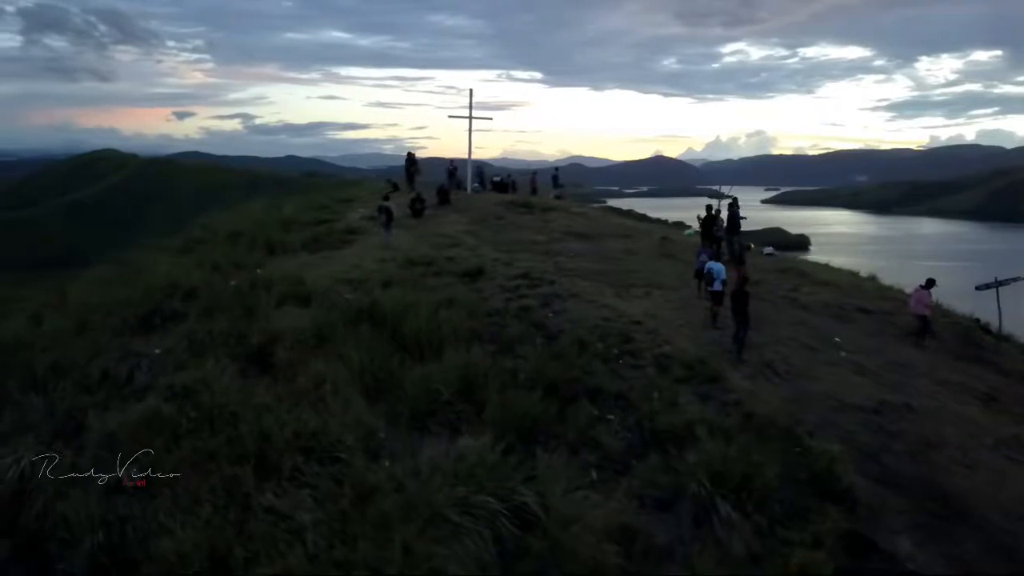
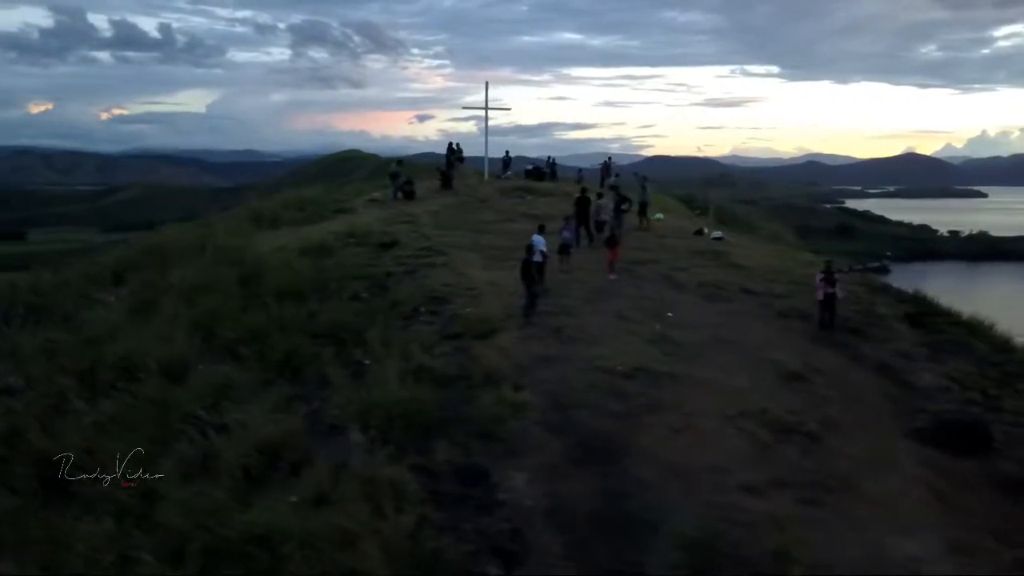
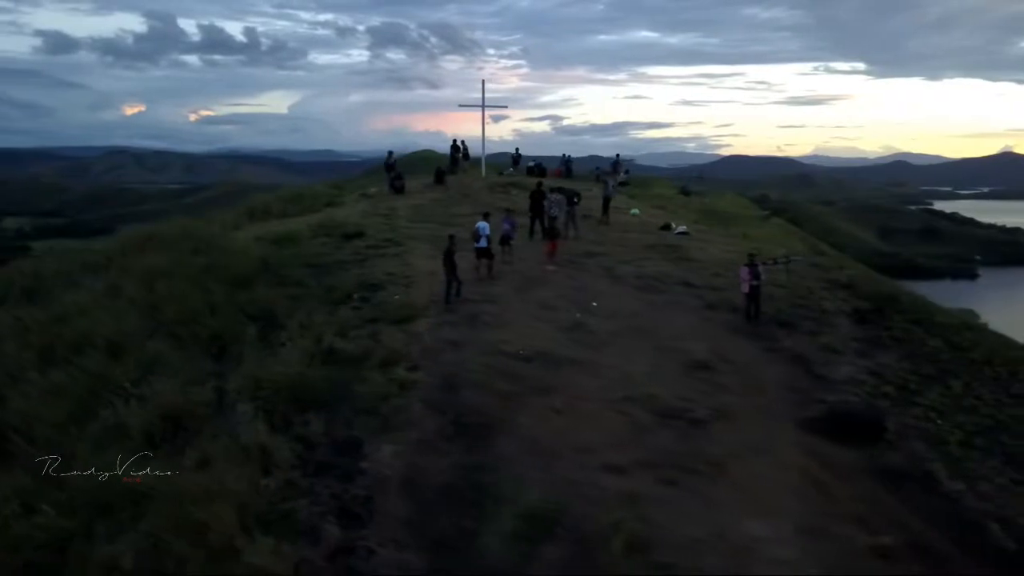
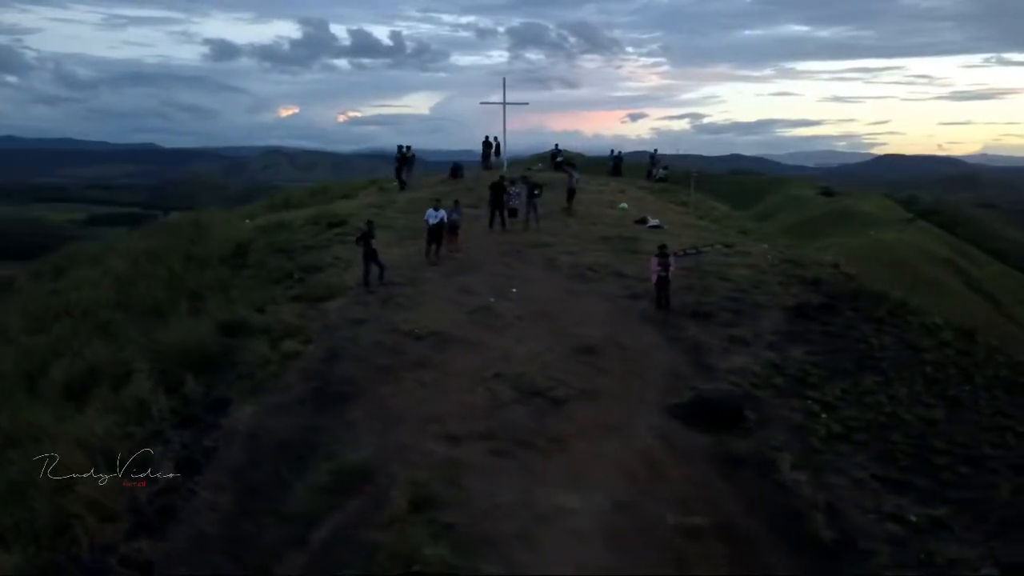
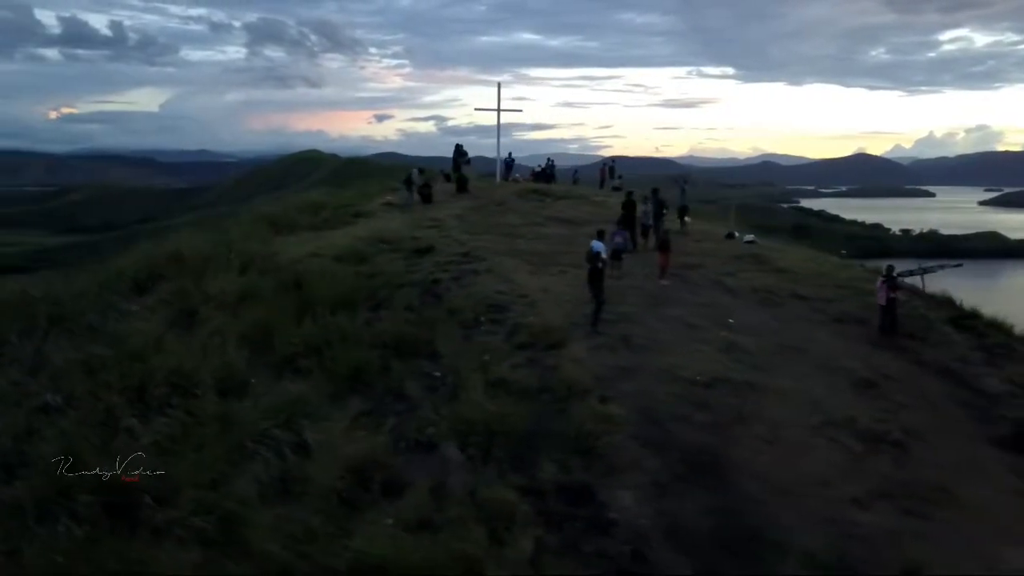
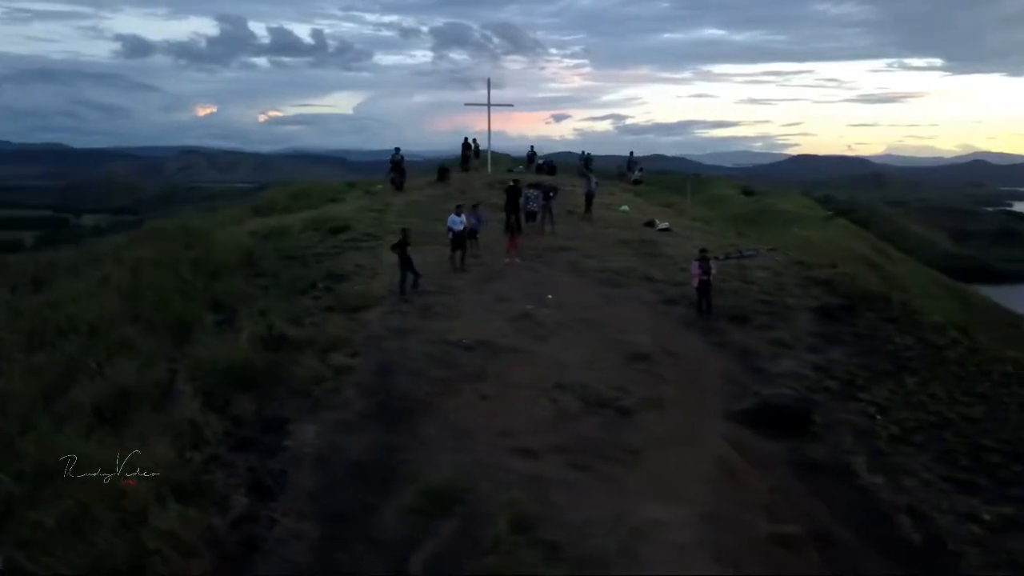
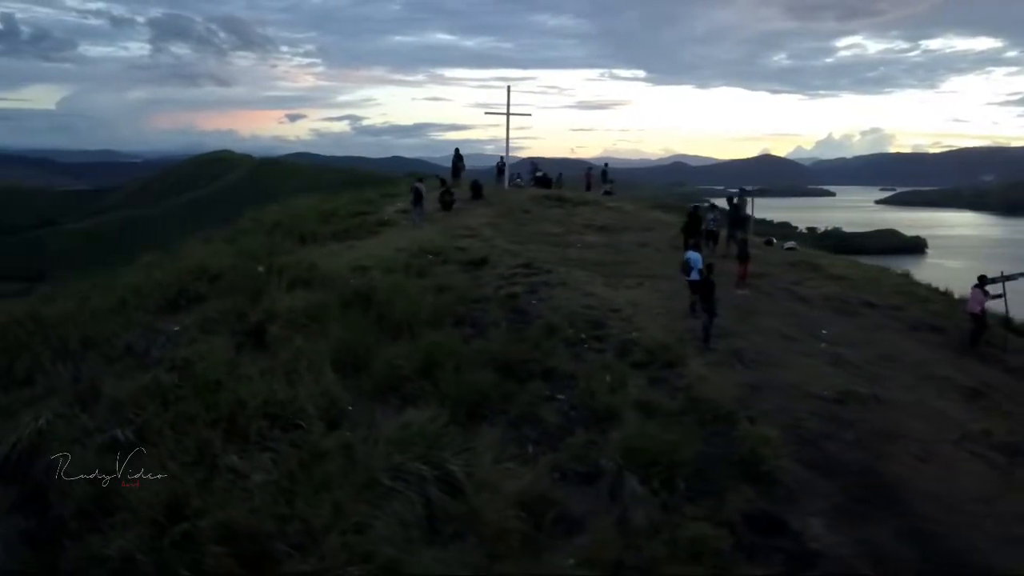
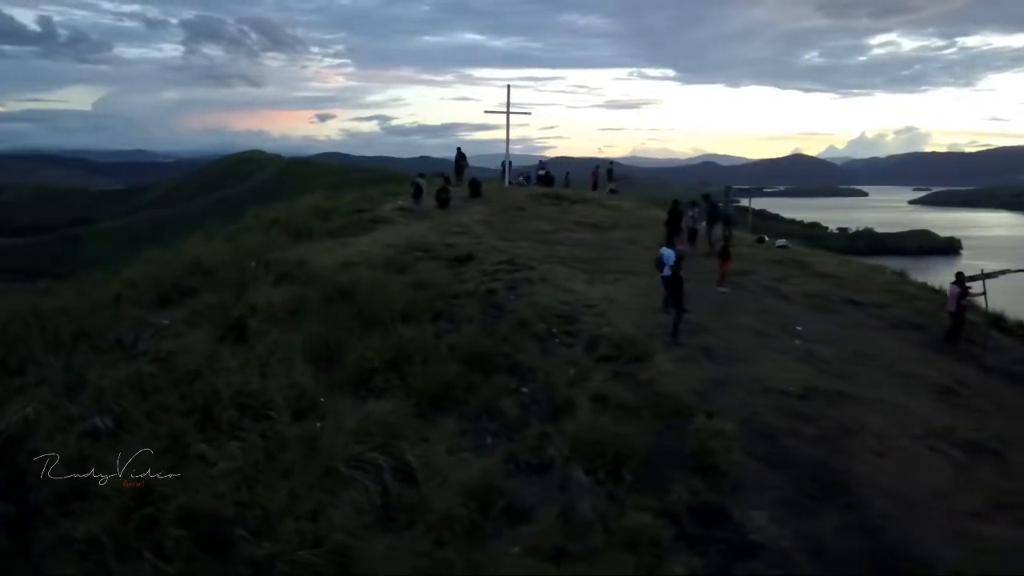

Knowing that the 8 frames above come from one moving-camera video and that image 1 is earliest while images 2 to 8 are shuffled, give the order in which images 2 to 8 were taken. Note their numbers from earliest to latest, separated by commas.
7, 8, 5, 2, 3, 6, 4
